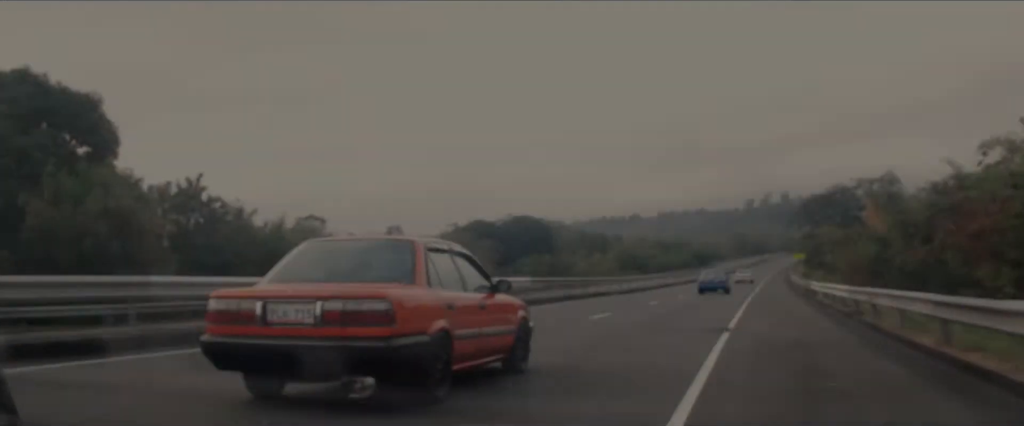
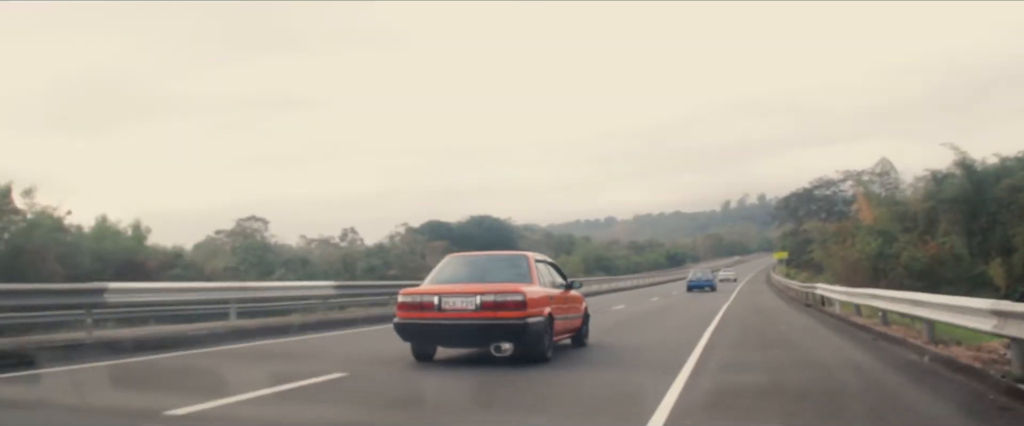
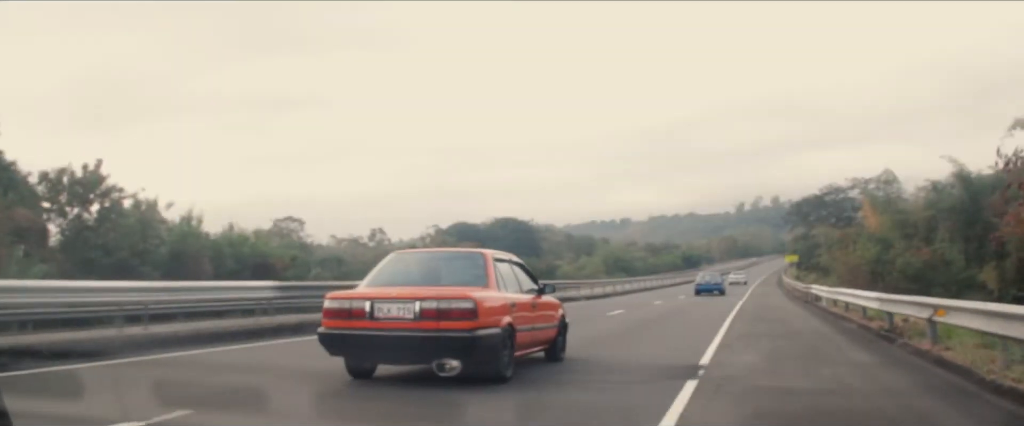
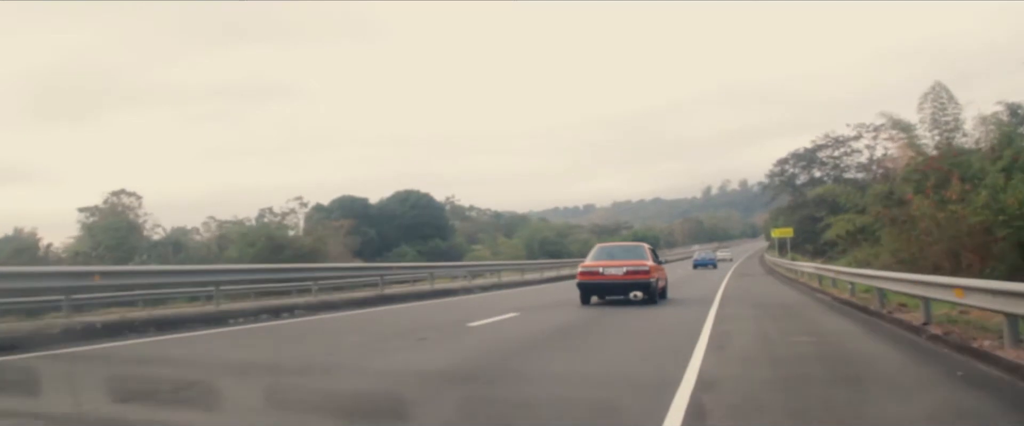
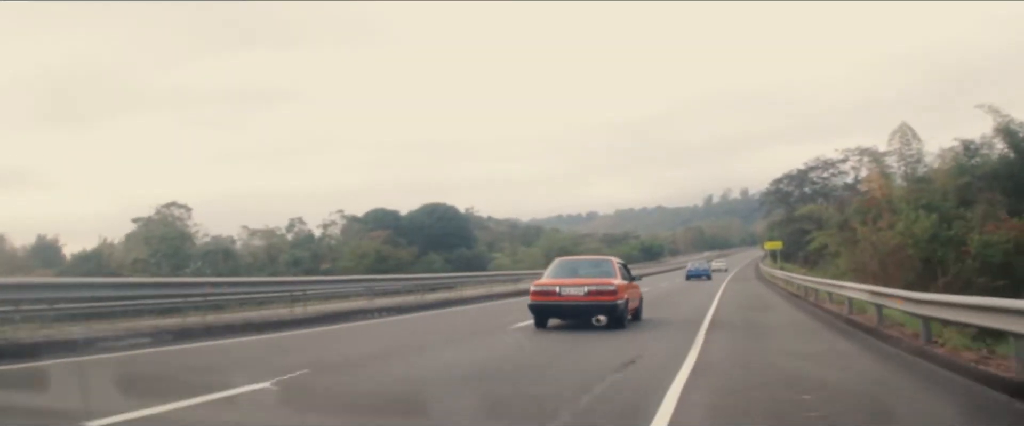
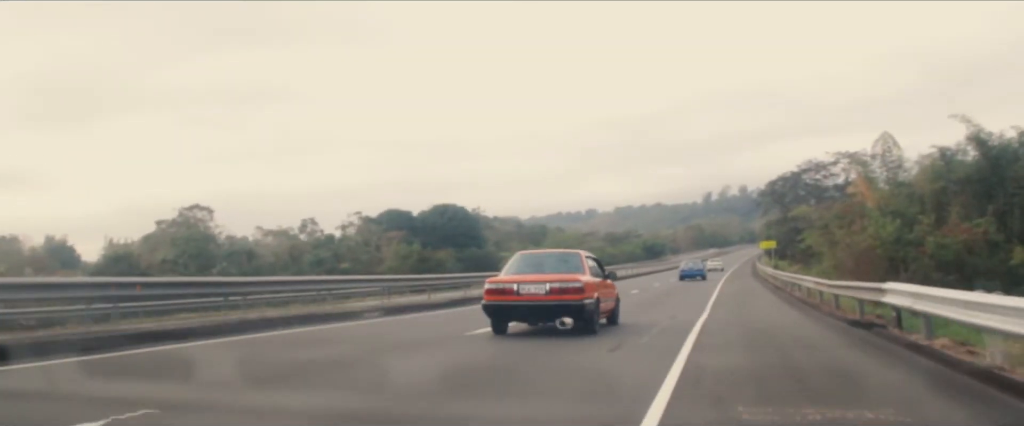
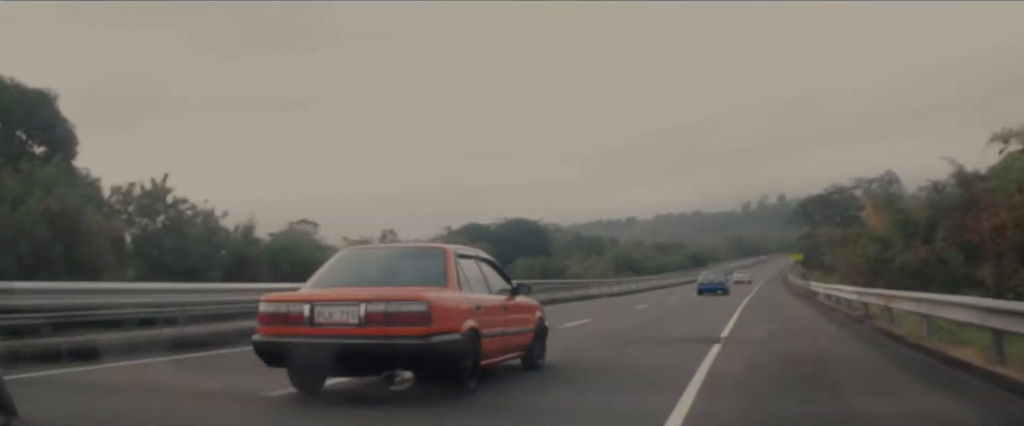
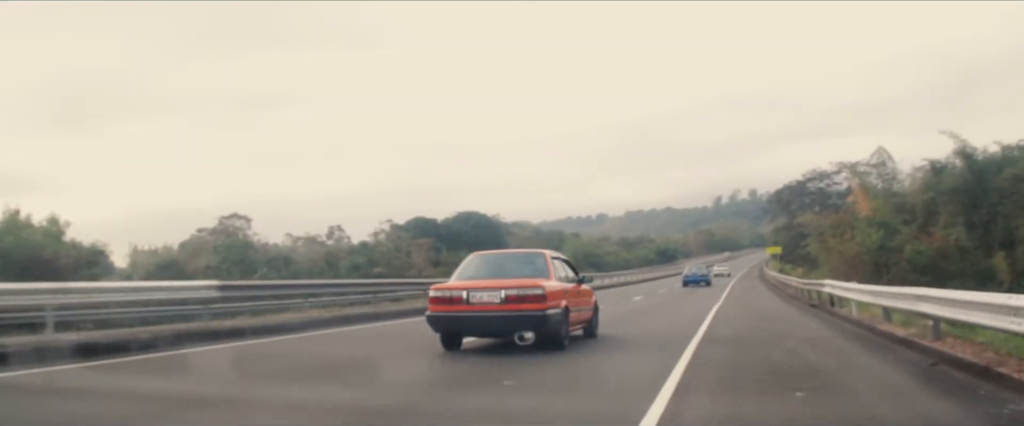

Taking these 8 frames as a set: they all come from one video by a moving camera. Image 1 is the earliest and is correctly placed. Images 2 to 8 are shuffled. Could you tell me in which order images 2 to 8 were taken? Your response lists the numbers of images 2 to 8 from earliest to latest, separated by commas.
7, 3, 2, 8, 6, 5, 4
